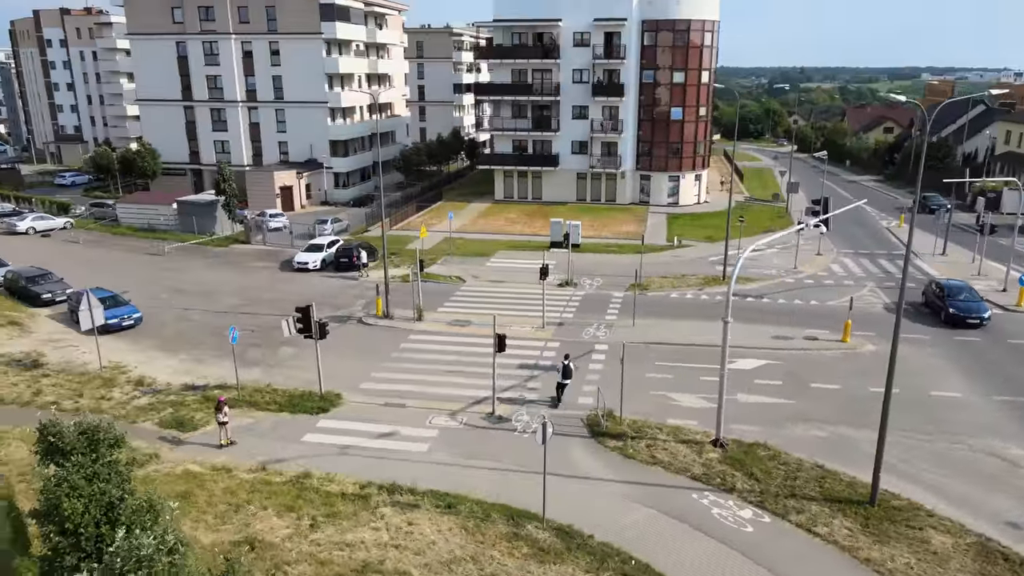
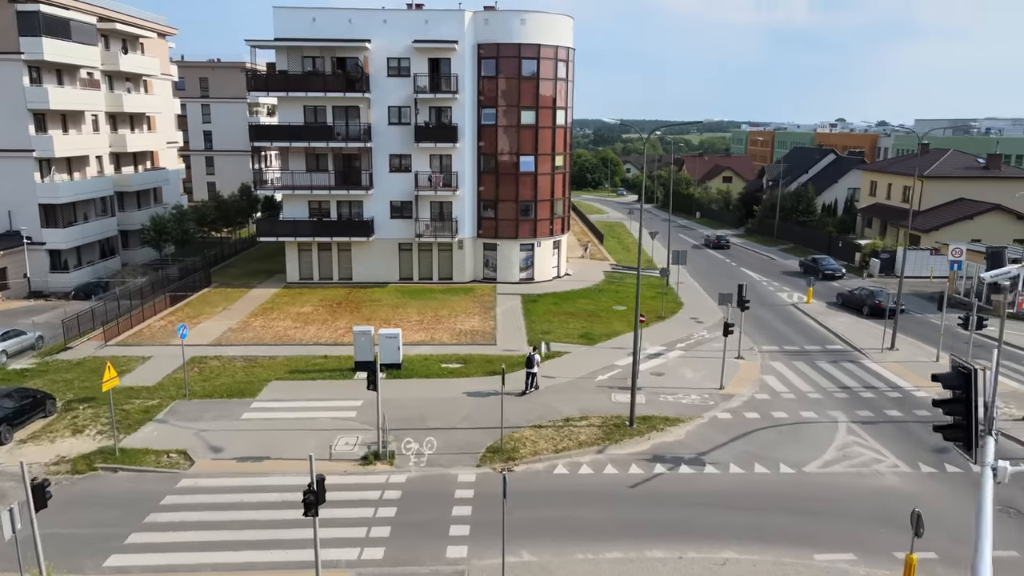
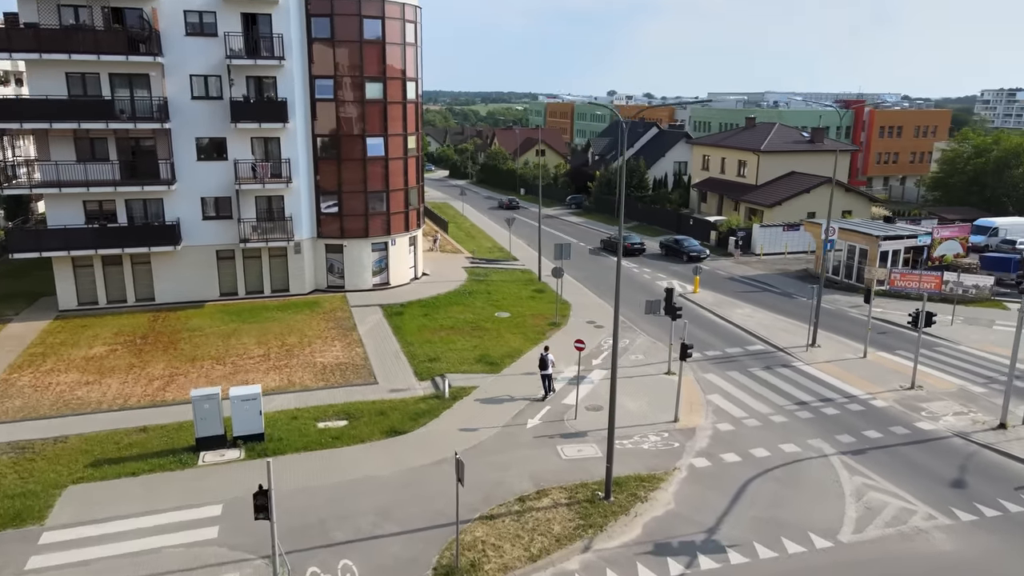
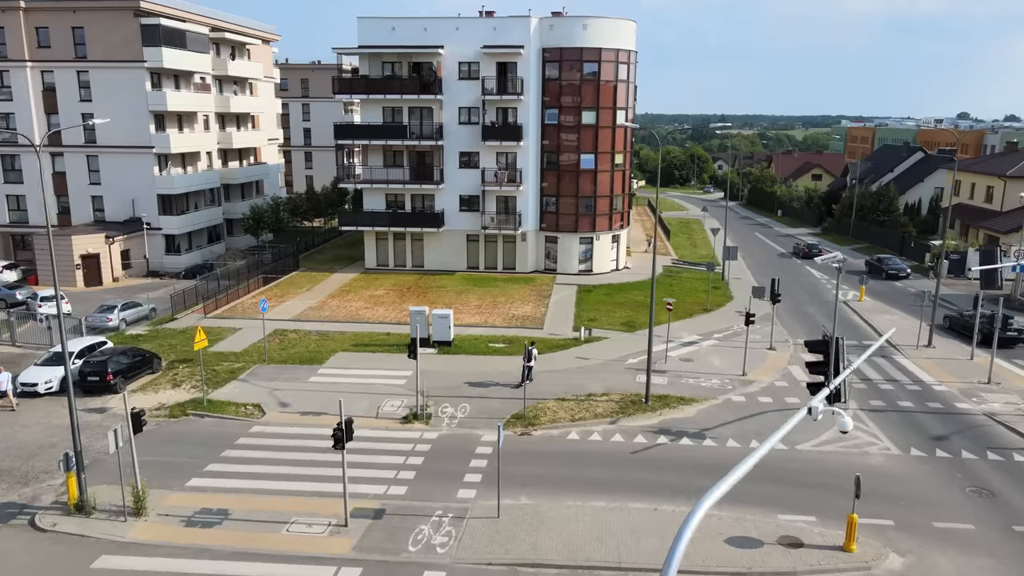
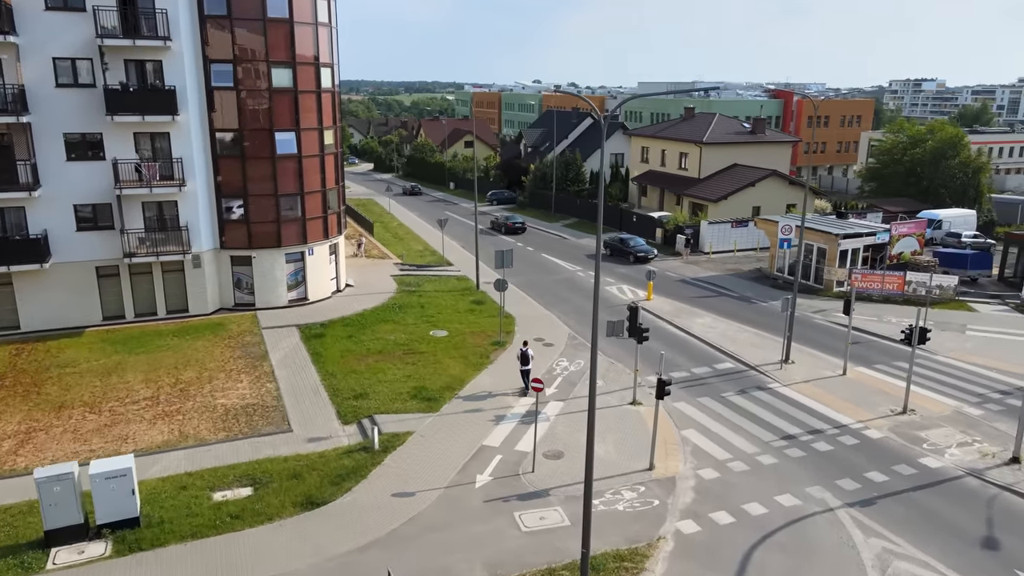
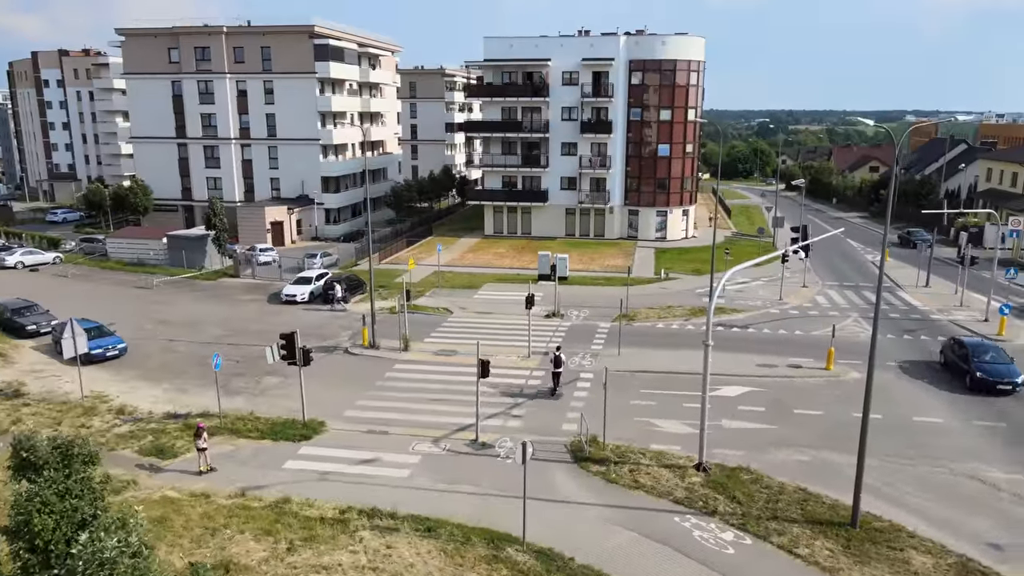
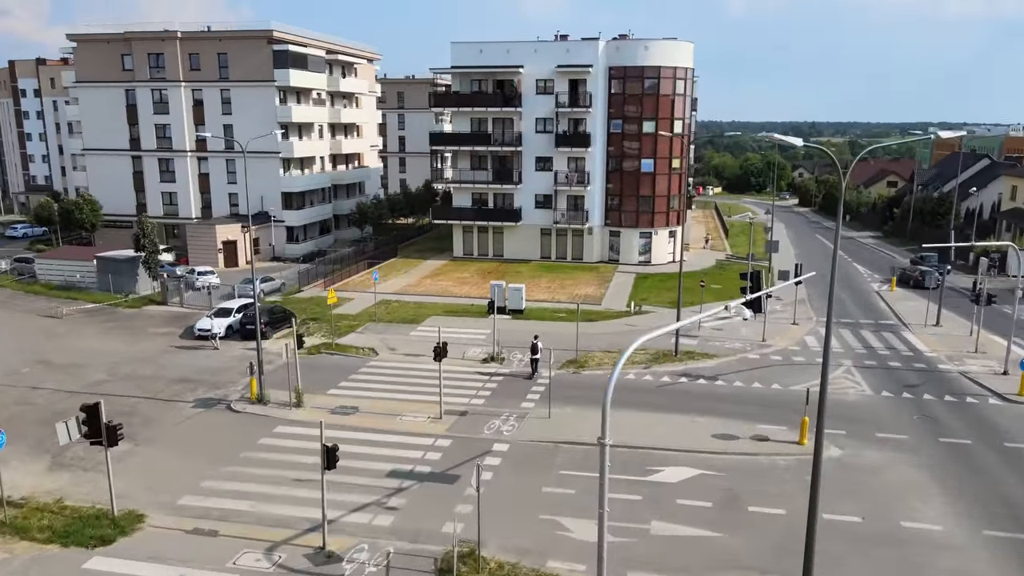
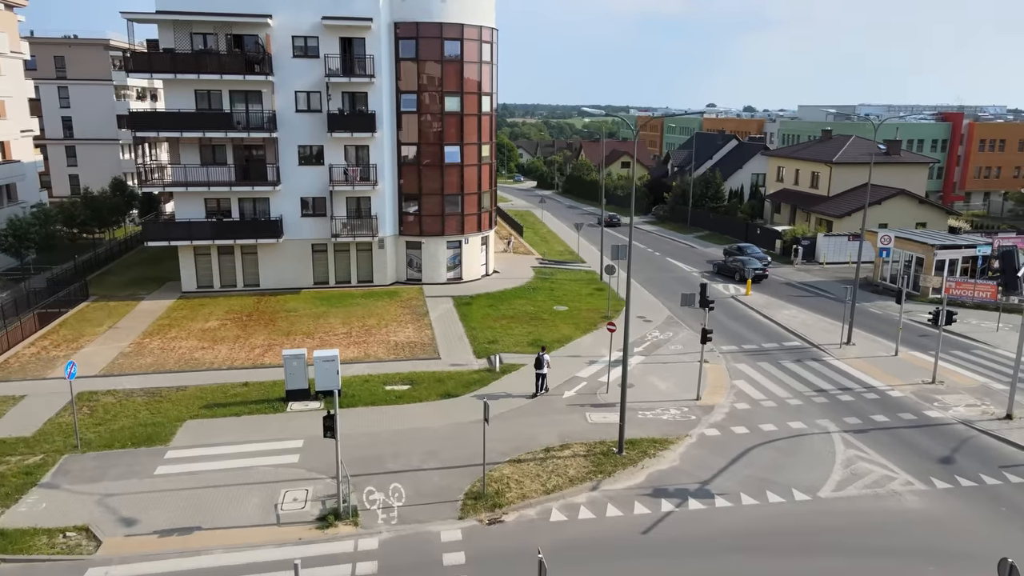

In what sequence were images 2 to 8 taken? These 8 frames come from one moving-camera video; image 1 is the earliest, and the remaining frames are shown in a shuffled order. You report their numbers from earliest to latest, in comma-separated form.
6, 7, 4, 2, 8, 3, 5
